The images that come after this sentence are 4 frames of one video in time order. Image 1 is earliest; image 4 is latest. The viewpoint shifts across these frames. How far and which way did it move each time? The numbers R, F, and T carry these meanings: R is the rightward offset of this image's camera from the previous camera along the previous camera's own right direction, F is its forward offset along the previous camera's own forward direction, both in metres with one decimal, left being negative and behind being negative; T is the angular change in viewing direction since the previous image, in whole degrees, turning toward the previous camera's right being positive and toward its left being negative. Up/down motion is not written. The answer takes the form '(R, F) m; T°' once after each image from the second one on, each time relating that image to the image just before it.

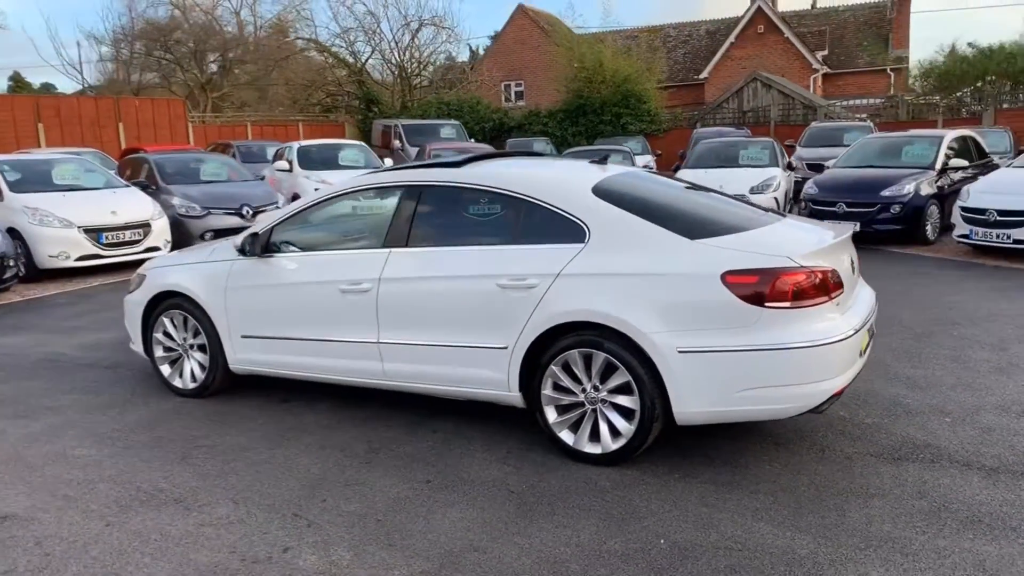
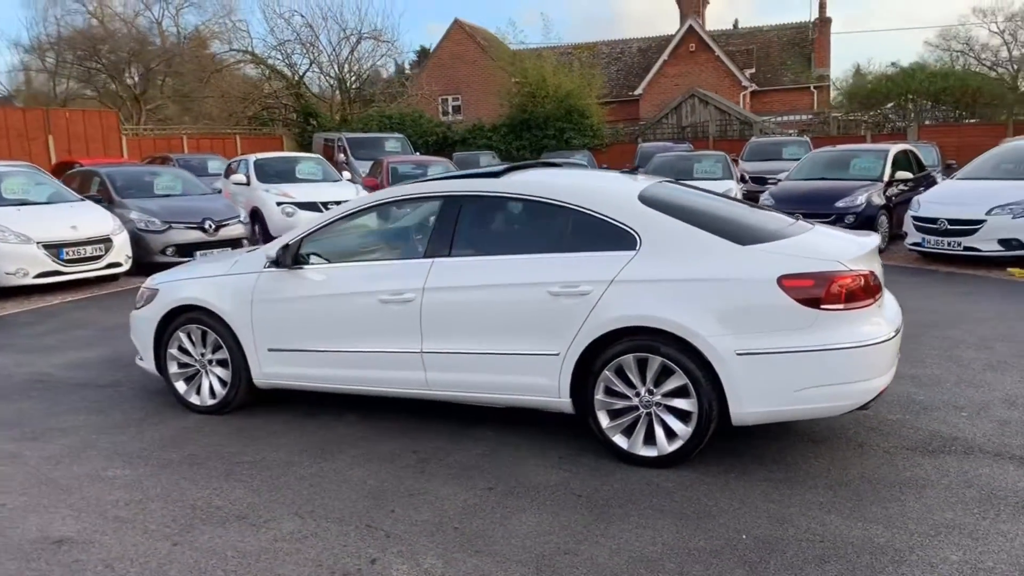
(-0.7, 0.0) m; +5°
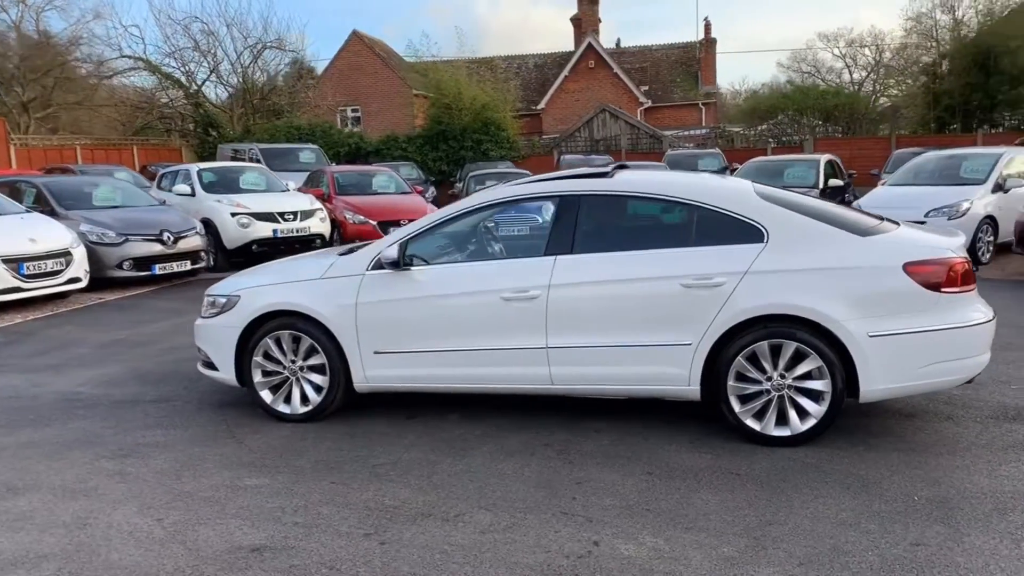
(-1.5, 0.0) m; +9°
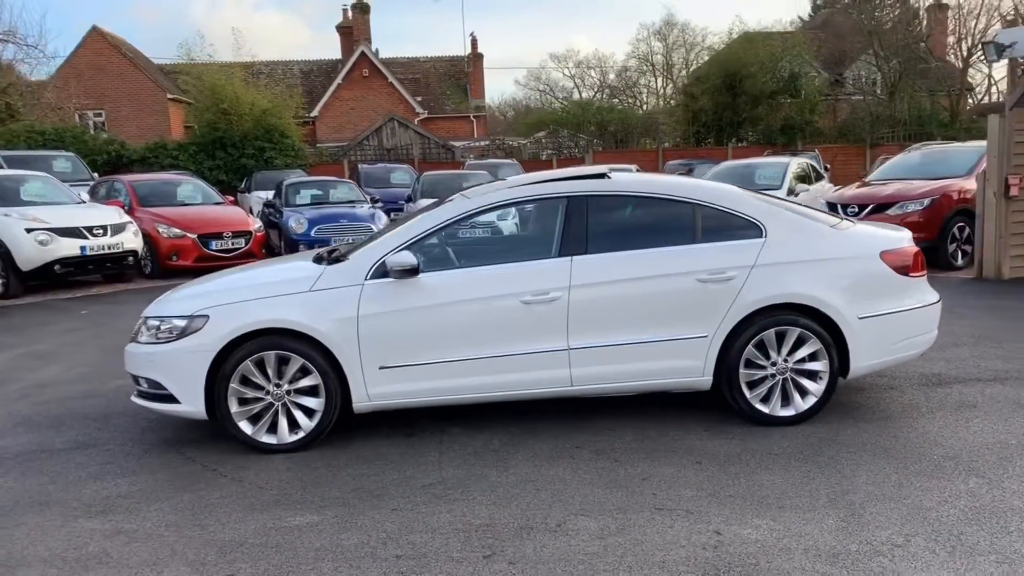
(-1.6, +0.4) m; +18°
